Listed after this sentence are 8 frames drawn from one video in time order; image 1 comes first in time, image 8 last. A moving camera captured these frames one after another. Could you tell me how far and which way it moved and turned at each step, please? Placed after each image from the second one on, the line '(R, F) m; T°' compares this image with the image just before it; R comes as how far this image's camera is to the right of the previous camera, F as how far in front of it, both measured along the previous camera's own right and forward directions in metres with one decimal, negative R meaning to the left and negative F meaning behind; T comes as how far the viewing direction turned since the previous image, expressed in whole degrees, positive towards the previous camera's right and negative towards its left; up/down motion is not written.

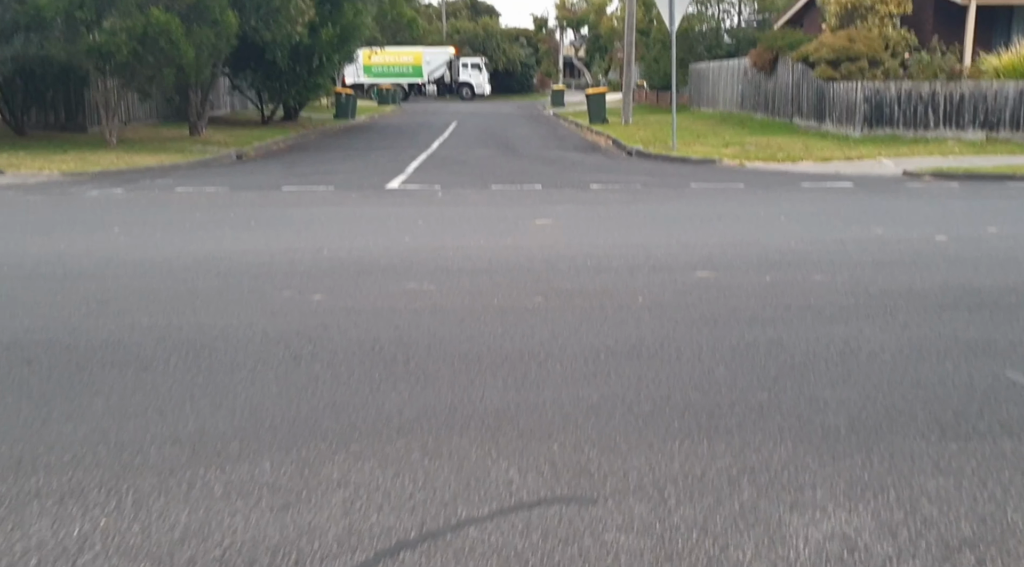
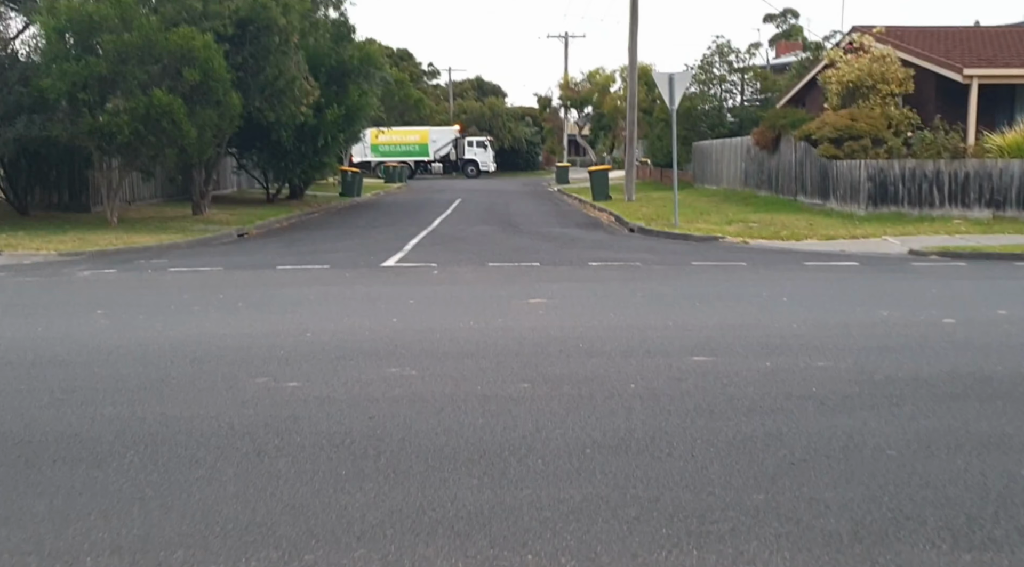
(+0.1, +0.3) m; 0°
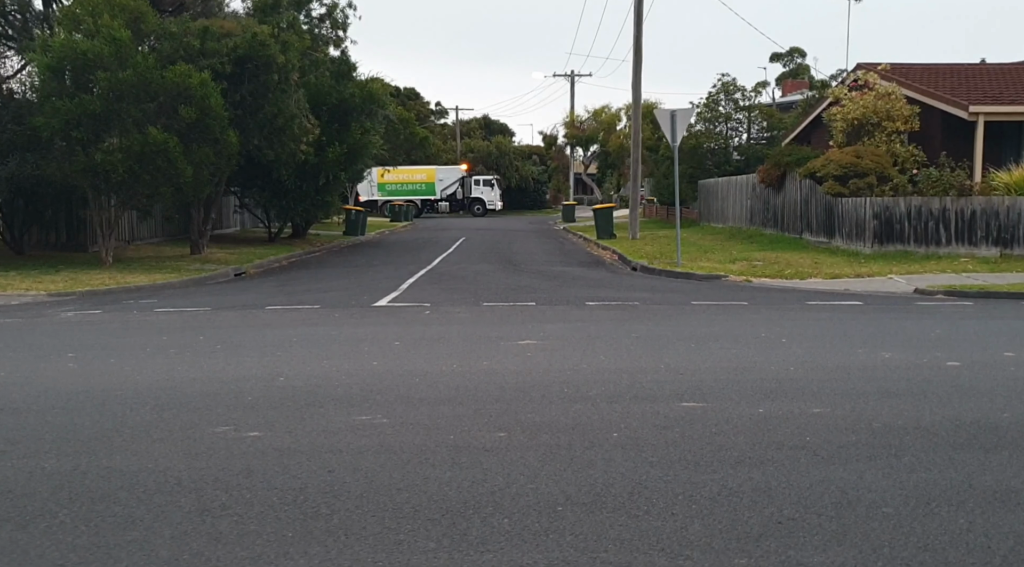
(+0.2, +0.3) m; -1°
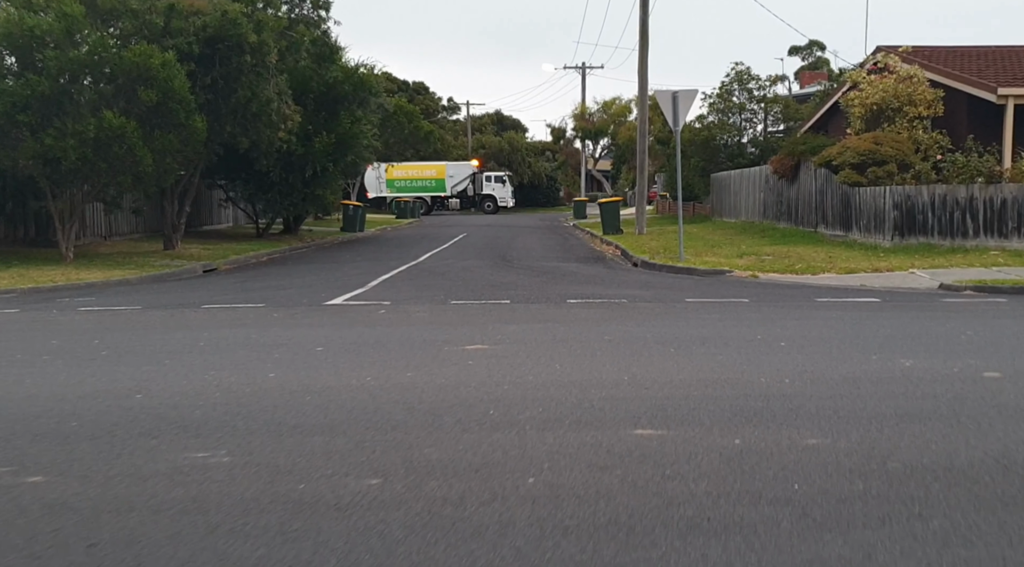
(+0.6, +1.6) m; -1°
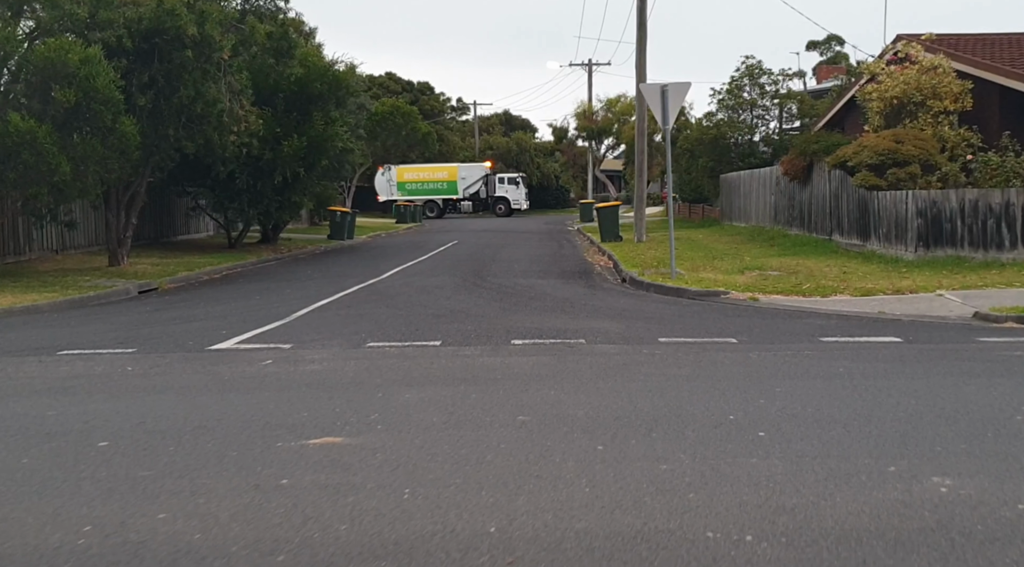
(+0.9, +2.5) m; -1°
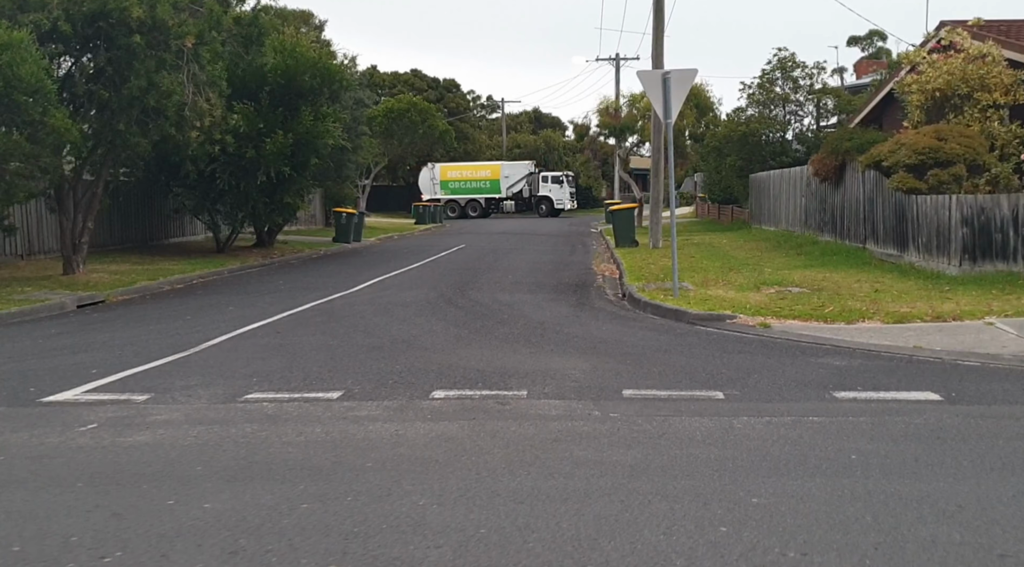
(+0.9, +2.4) m; -2°
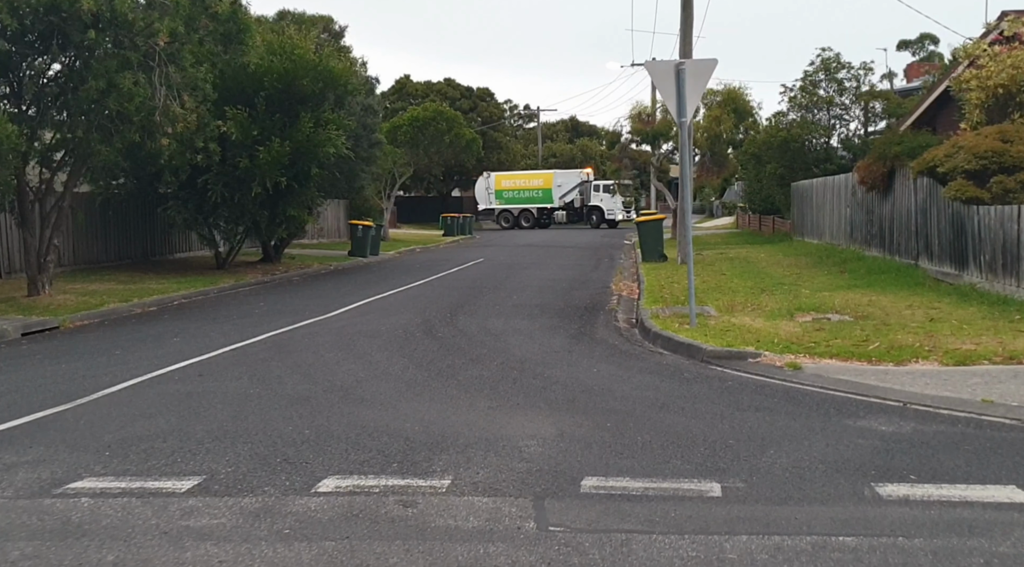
(+0.8, +2.2) m; -3°
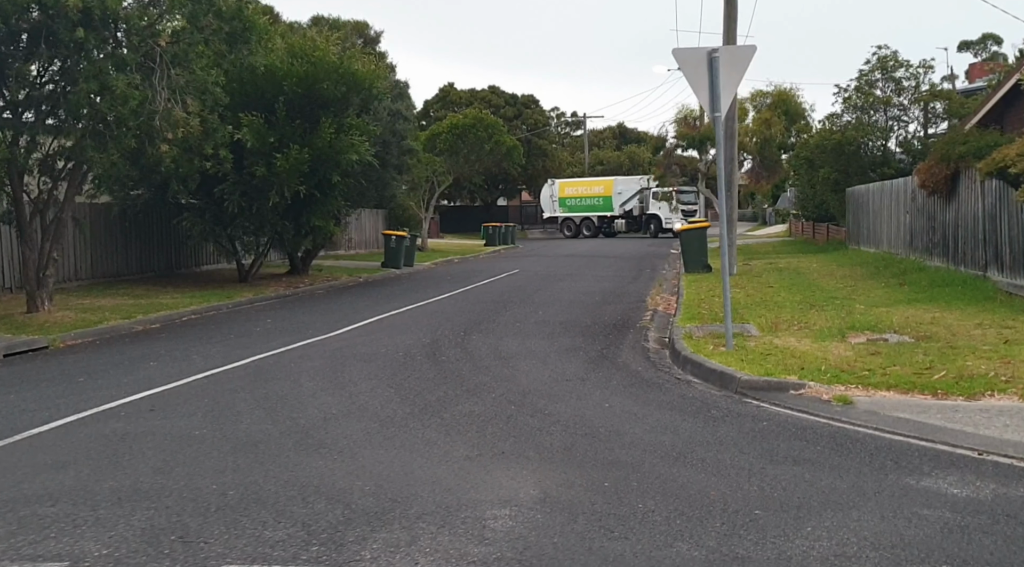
(+0.5, +1.5) m; -3°
